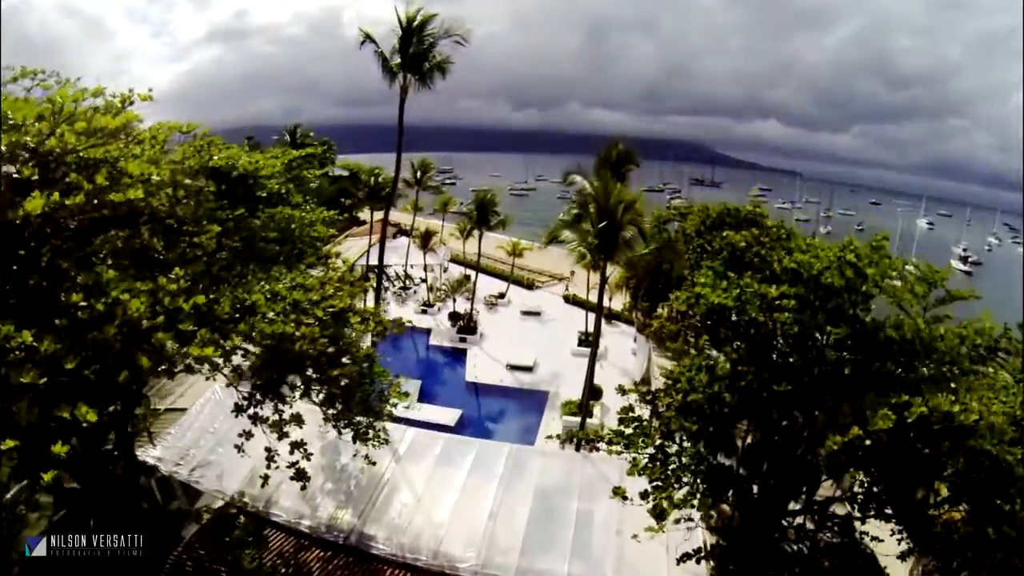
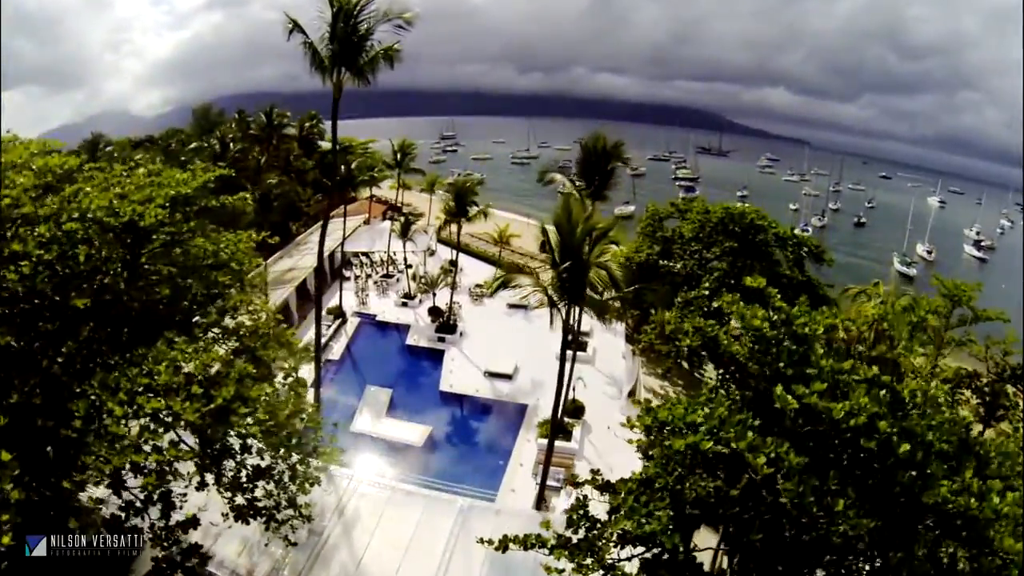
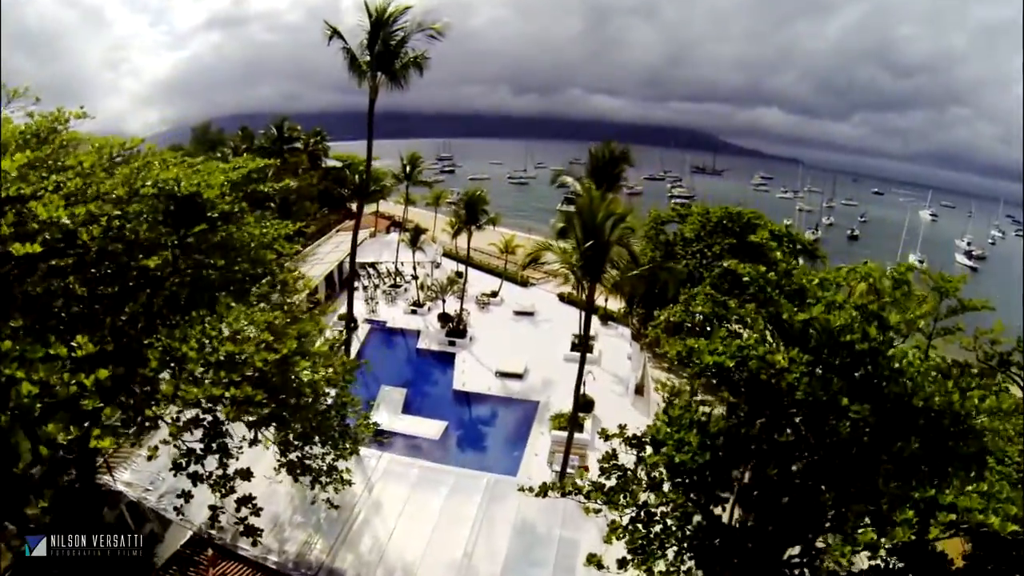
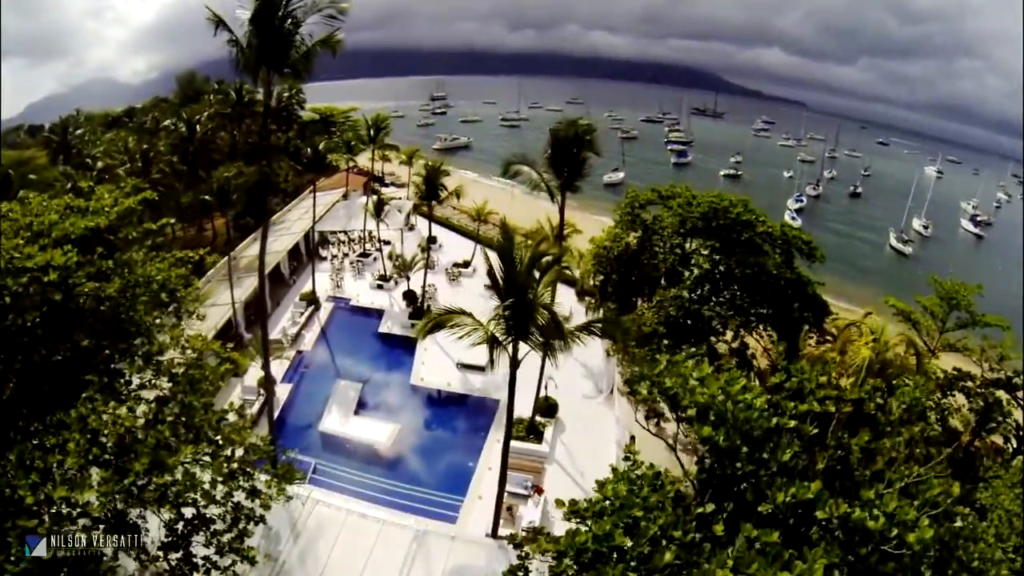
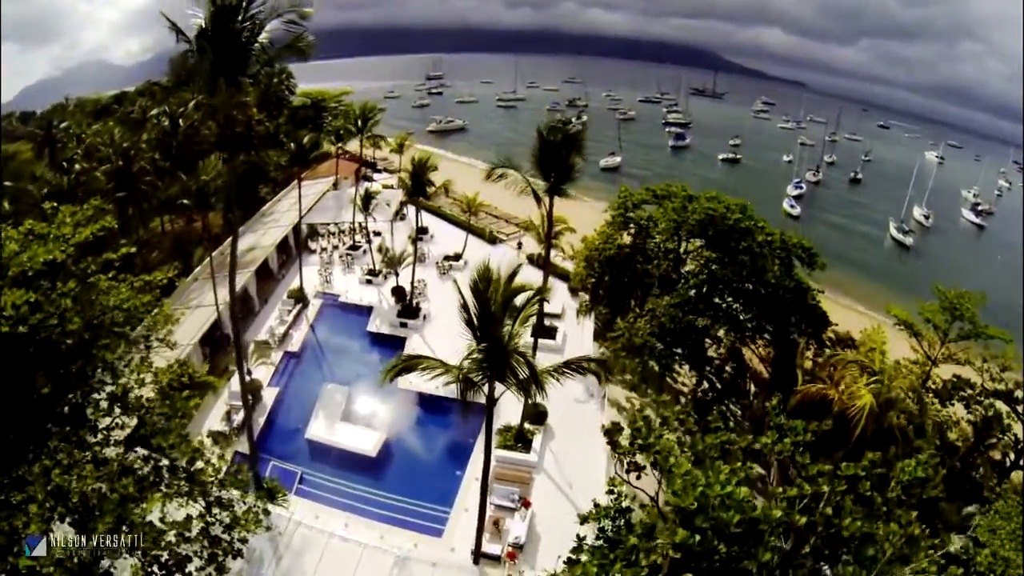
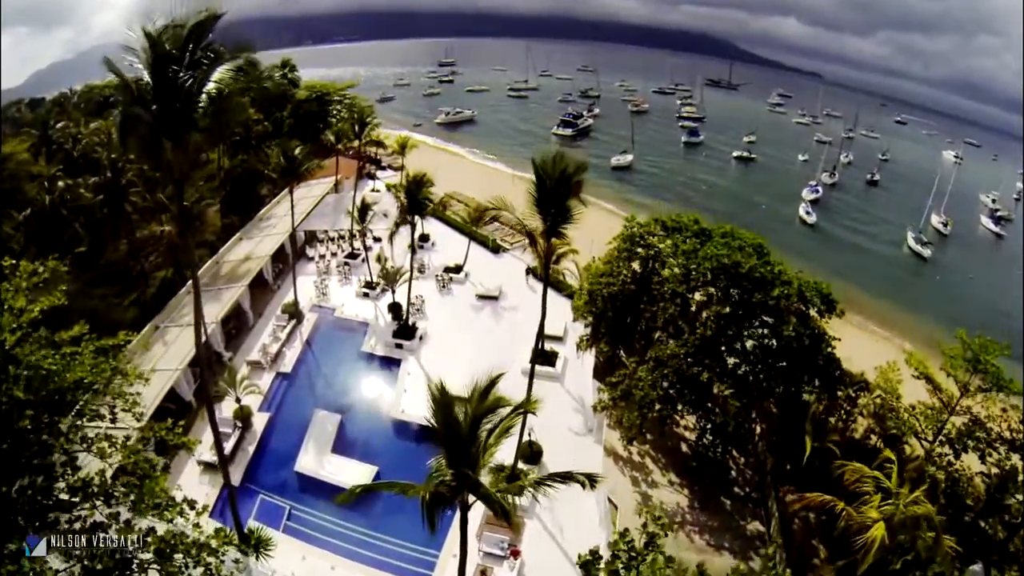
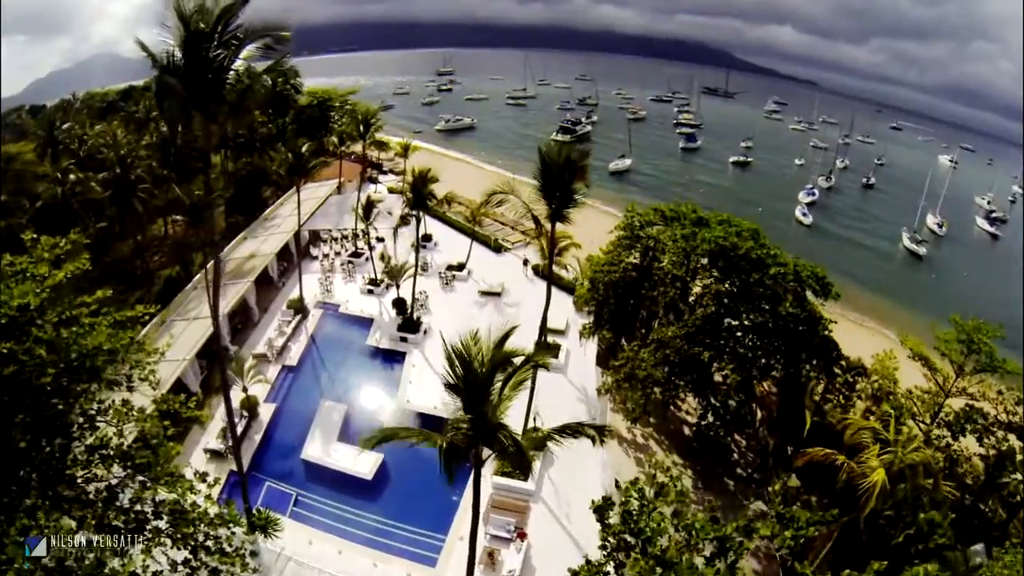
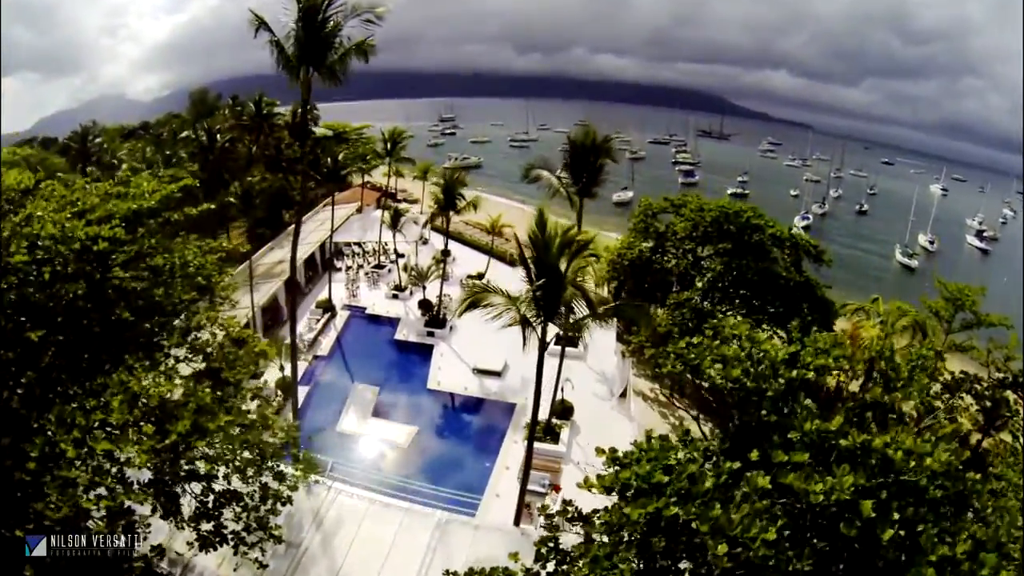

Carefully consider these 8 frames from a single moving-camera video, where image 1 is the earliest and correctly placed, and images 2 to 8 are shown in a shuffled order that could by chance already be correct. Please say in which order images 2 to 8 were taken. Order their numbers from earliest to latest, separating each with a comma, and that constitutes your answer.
3, 2, 8, 4, 5, 7, 6
